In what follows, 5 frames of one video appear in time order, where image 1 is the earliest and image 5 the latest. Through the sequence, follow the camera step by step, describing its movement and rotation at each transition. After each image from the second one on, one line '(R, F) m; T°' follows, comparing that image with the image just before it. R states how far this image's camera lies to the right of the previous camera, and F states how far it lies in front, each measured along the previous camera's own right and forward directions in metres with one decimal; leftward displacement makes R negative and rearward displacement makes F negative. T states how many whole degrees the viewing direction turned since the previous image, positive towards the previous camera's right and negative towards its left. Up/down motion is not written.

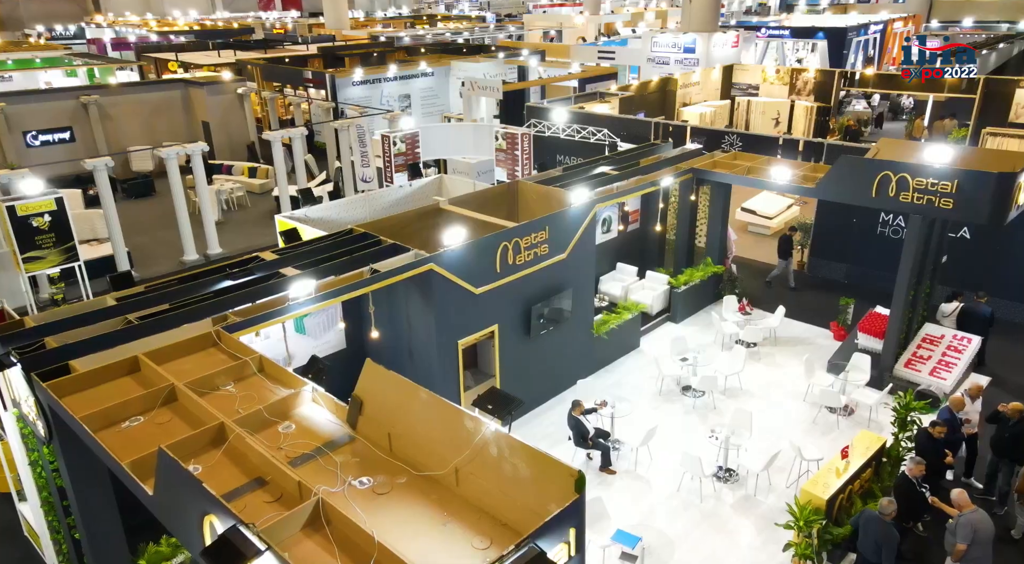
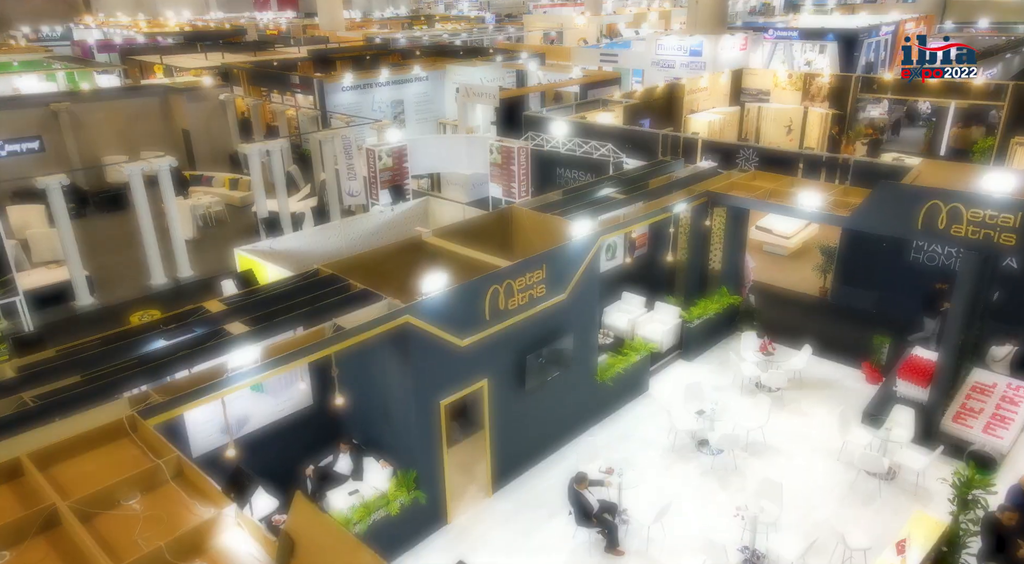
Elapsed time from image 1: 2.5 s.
(+0.1, +0.7) m; 0°
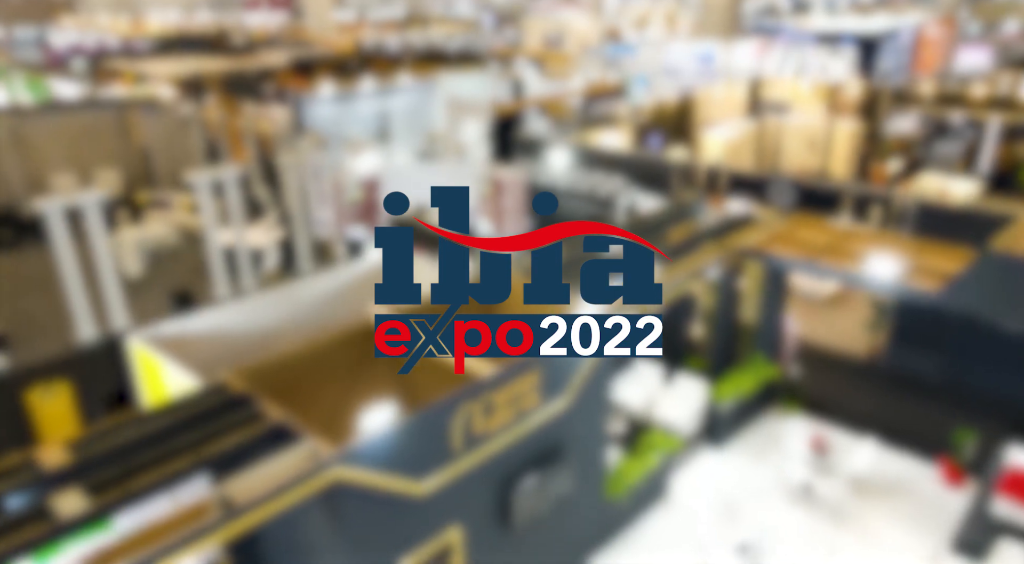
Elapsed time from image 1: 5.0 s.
(+0.1, +1.3) m; 0°
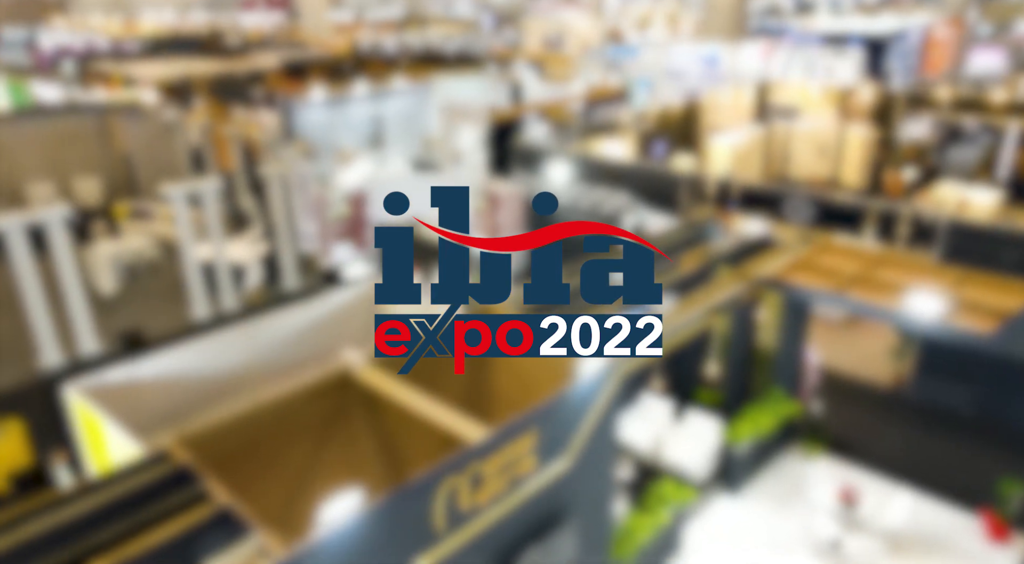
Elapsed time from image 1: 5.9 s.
(0.0, +0.5) m; 0°
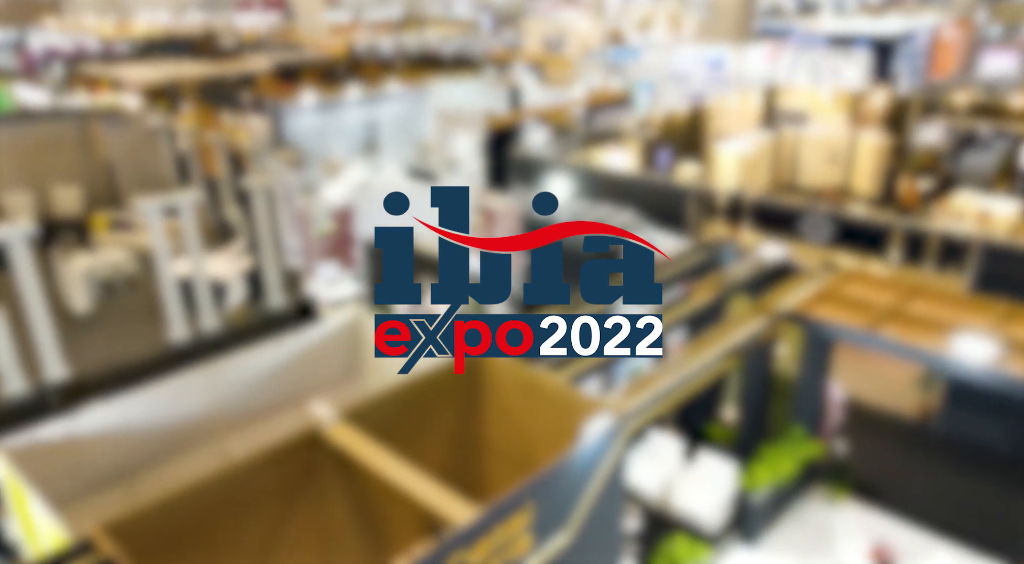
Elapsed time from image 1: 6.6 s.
(0.0, +0.4) m; 0°
